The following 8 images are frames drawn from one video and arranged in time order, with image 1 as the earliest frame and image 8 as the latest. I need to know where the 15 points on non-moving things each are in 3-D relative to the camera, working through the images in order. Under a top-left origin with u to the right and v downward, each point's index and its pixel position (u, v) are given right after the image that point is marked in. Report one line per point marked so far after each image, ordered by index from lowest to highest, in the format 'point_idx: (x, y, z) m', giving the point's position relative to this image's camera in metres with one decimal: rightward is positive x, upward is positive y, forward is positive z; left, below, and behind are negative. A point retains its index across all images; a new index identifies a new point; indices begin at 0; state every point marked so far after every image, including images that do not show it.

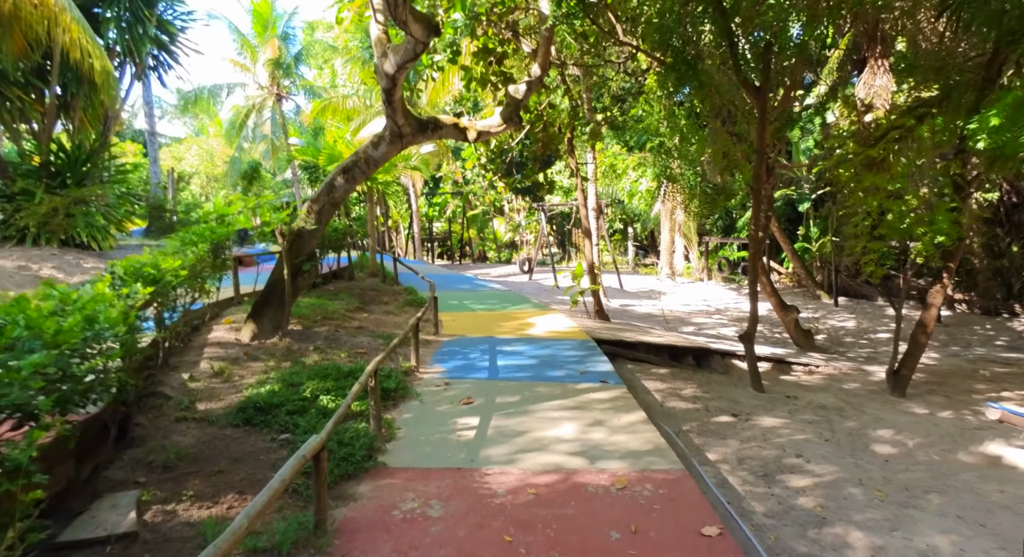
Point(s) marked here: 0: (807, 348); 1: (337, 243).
0: (+4.3, -1.0, +8.8) m
1: (-2.7, +0.5, +9.4) m
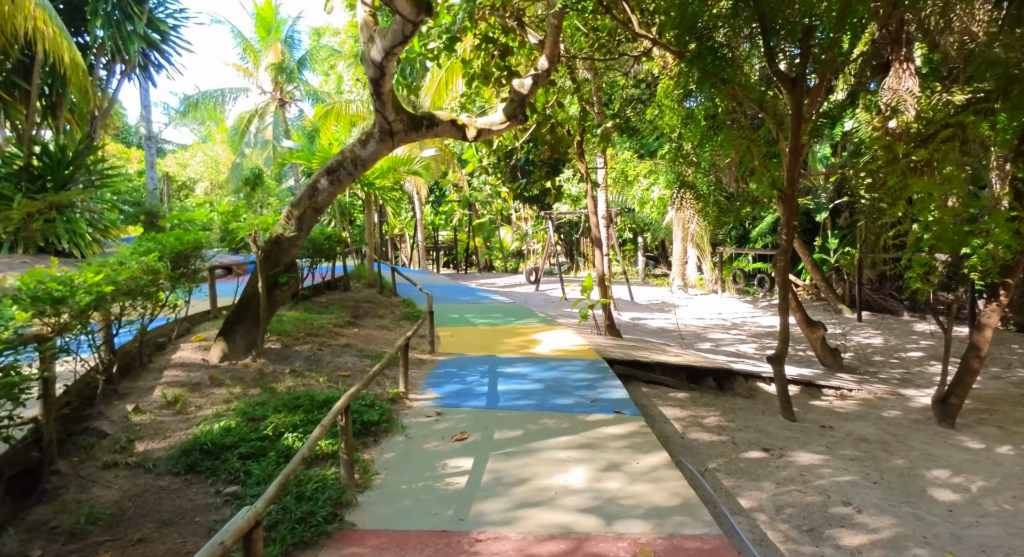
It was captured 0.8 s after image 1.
0: (+4.3, -1.2, +8.1) m
1: (-2.7, +0.4, +8.8) m
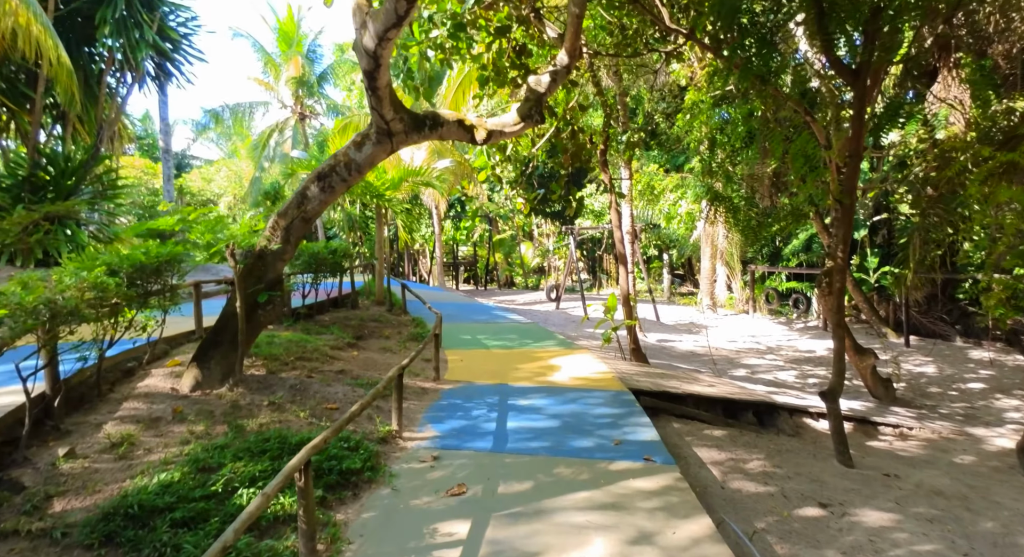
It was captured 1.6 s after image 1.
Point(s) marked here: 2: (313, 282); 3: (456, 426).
0: (+4.5, -1.5, +7.3) m
1: (-2.4, +0.2, +8.3) m
2: (-2.6, -0.1, +8.0) m
3: (-0.4, -1.1, +4.4) m
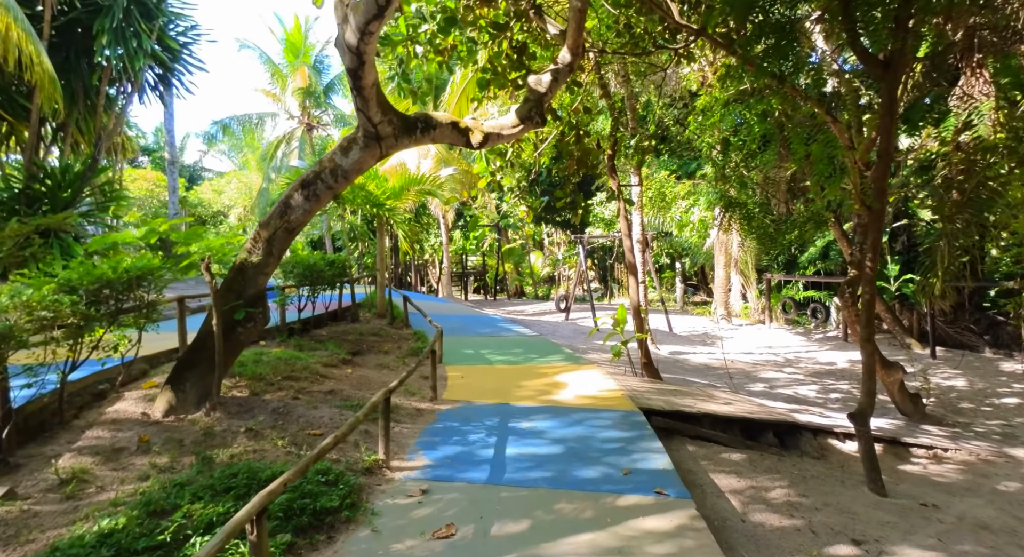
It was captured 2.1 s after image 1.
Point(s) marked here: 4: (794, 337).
0: (+4.6, -1.6, +6.8) m
1: (-2.4, 0.0, +8.0) m
2: (-2.6, -0.2, +7.7) m
3: (-0.4, -1.2, +4.1) m
4: (+6.2, -1.3, +13.3) m
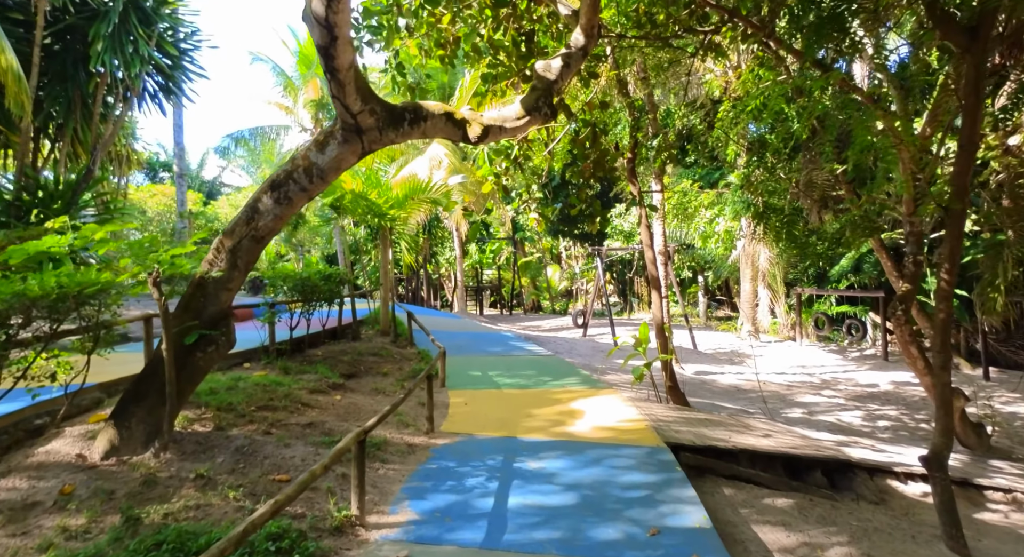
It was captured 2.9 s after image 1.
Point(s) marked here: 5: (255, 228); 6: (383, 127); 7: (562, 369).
0: (+4.7, -1.7, +6.0) m
1: (-2.2, -0.2, +7.4) m
2: (-2.5, -0.4, +7.1) m
3: (-0.4, -1.3, +3.4) m
4: (+6.5, -1.6, +12.5) m
5: (-1.5, +0.3, +3.6) m
6: (-0.8, +0.9, +3.6) m
7: (+0.6, -1.1, +7.4) m
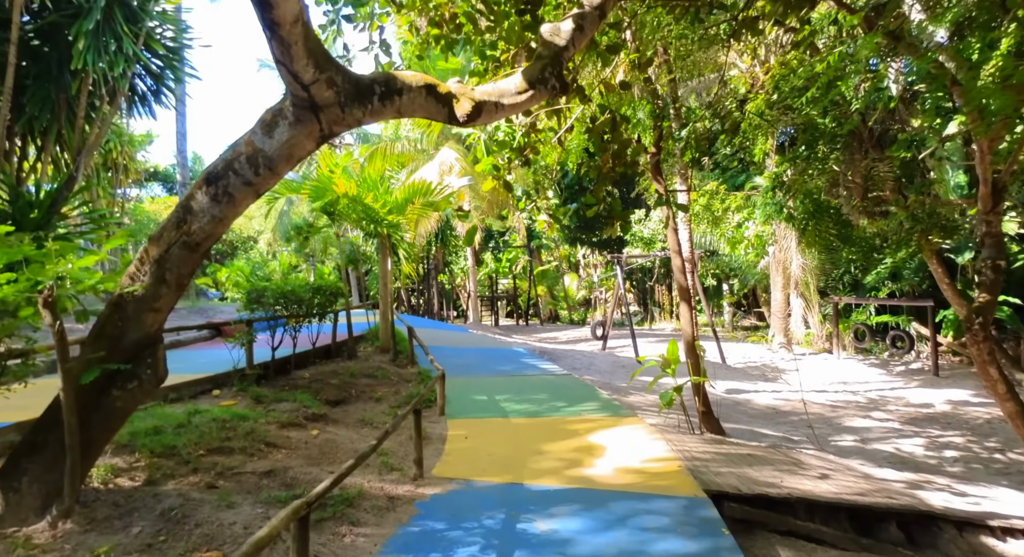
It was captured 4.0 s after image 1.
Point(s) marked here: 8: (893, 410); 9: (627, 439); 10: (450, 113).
0: (+4.7, -1.8, +5.0) m
1: (-2.1, -0.3, +6.7) m
2: (-2.4, -0.5, +6.4) m
3: (-0.4, -1.3, +2.6) m
4: (+6.8, -1.7, +11.4) m
5: (-1.5, +0.2, +2.9) m
6: (-0.8, +0.8, +2.8) m
7: (+0.7, -1.2, +6.5) m
8: (+5.2, -1.8, +8.3) m
9: (+0.9, -1.3, +5.0) m
10: (-0.3, +0.8, +3.0) m
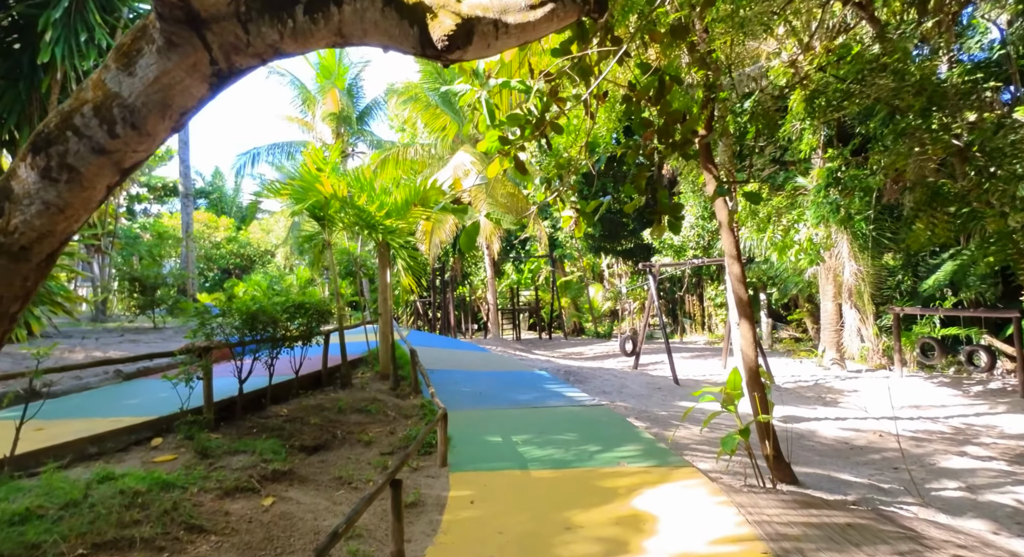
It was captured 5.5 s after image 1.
0: (+4.9, -1.8, +3.7) m
1: (-1.9, -0.5, +5.6) m
2: (-2.2, -0.7, +5.3) m
3: (-0.4, -1.4, +1.5) m
4: (+7.1, -1.9, +10.0) m
5: (-1.5, +0.1, +1.8) m
6: (-0.8, +0.7, +1.7) m
7: (+0.9, -1.3, +5.4) m
8: (+5.5, -1.9, +6.9) m
9: (+1.1, -1.4, +3.8) m
10: (-0.3, +0.8, +1.9) m
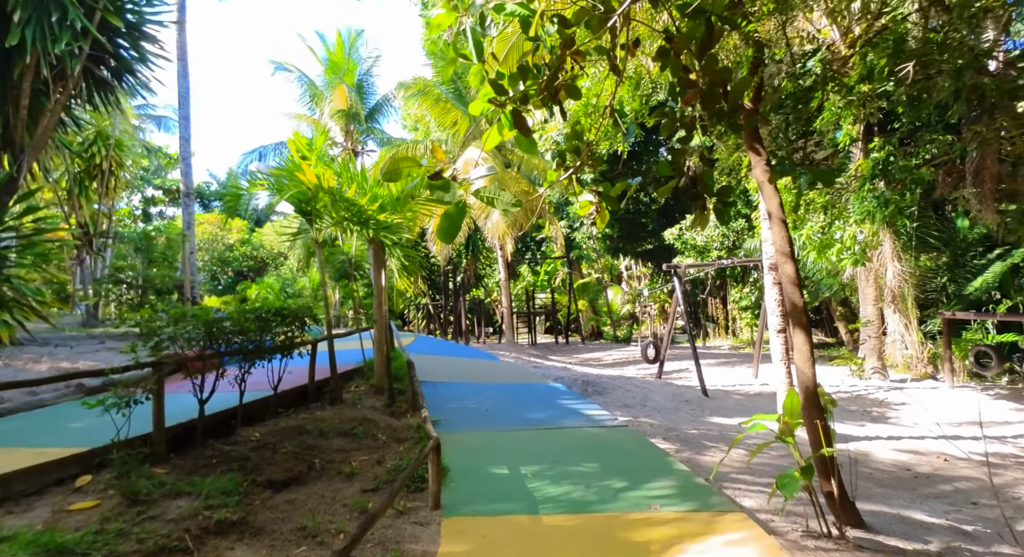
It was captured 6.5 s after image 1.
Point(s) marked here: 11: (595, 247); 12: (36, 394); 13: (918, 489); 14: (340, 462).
0: (+4.9, -1.8, +2.8) m
1: (-1.9, -0.5, +4.9) m
2: (-2.1, -0.7, +4.6) m
3: (-0.4, -1.4, +0.7) m
4: (+7.3, -1.9, +9.0) m
5: (-1.5, +0.1, +1.1) m
6: (-0.8, +0.7, +1.0) m
7: (+1.0, -1.3, +4.5) m
8: (+5.6, -1.9, +6.0) m
9: (+1.1, -1.4, +2.9) m
10: (-0.3, +0.8, +1.1) m
11: (+2.5, +1.0, +18.2) m
12: (-4.2, -1.0, +5.4) m
13: (+3.5, -1.8, +5.3) m
14: (-1.2, -1.3, +4.3) m
